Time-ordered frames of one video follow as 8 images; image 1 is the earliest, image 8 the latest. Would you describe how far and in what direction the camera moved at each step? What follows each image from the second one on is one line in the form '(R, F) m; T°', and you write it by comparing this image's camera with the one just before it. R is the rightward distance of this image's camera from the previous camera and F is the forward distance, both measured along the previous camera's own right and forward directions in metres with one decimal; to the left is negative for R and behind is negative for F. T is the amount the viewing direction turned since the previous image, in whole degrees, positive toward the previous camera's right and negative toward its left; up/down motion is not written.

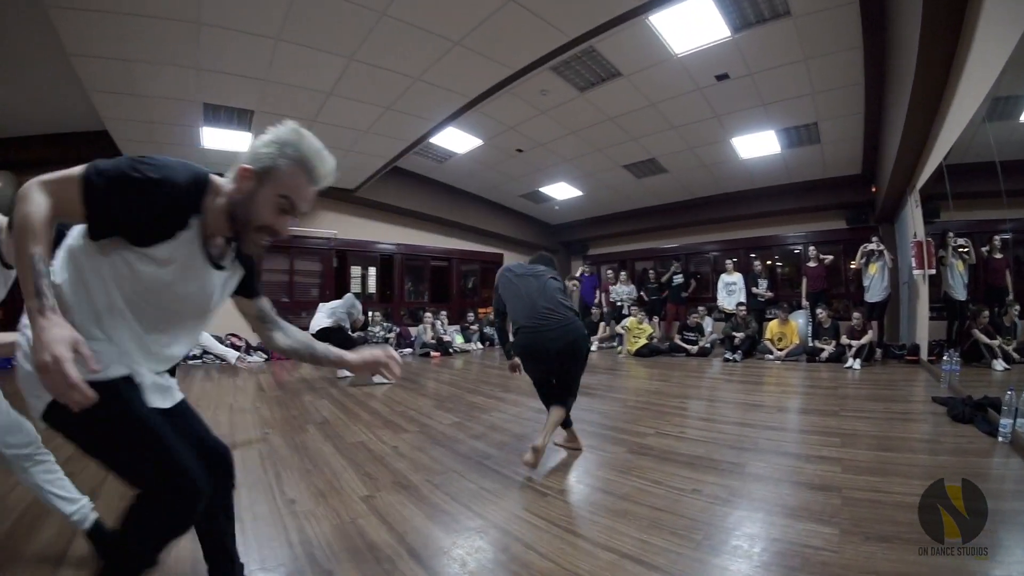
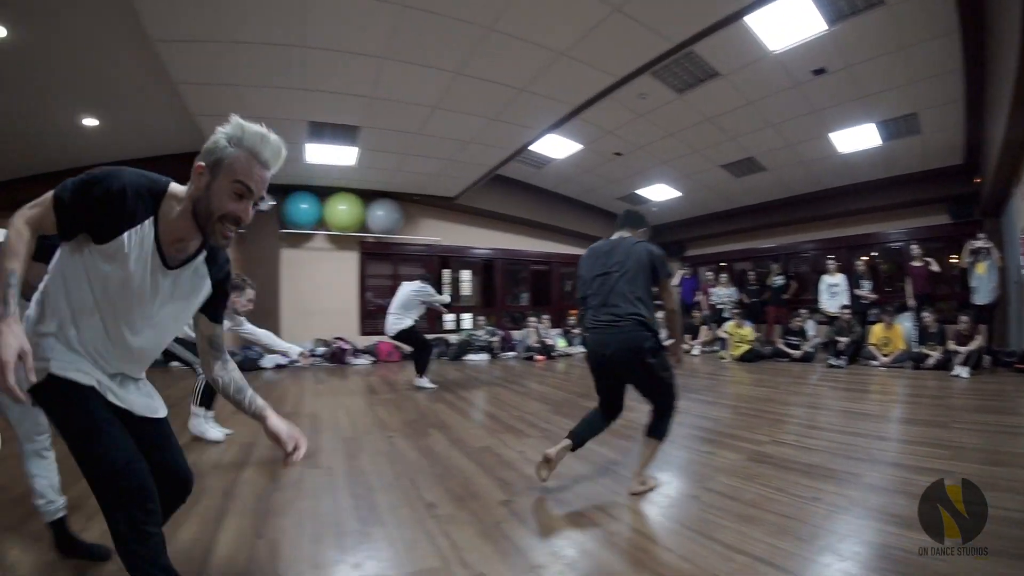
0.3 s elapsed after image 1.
(-0.6, +0.1) m; -4°
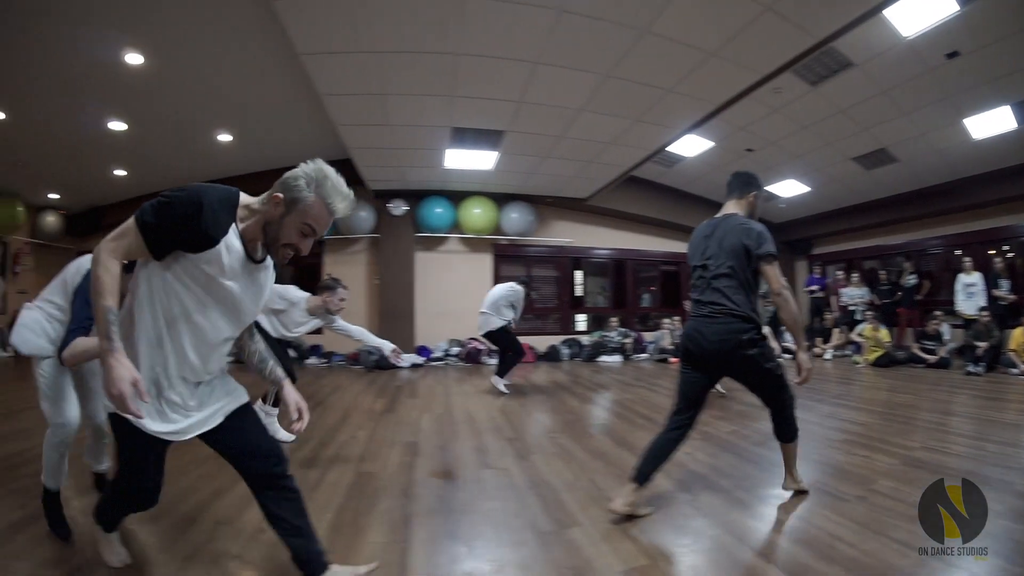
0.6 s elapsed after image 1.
(-0.8, 0.0) m; -4°
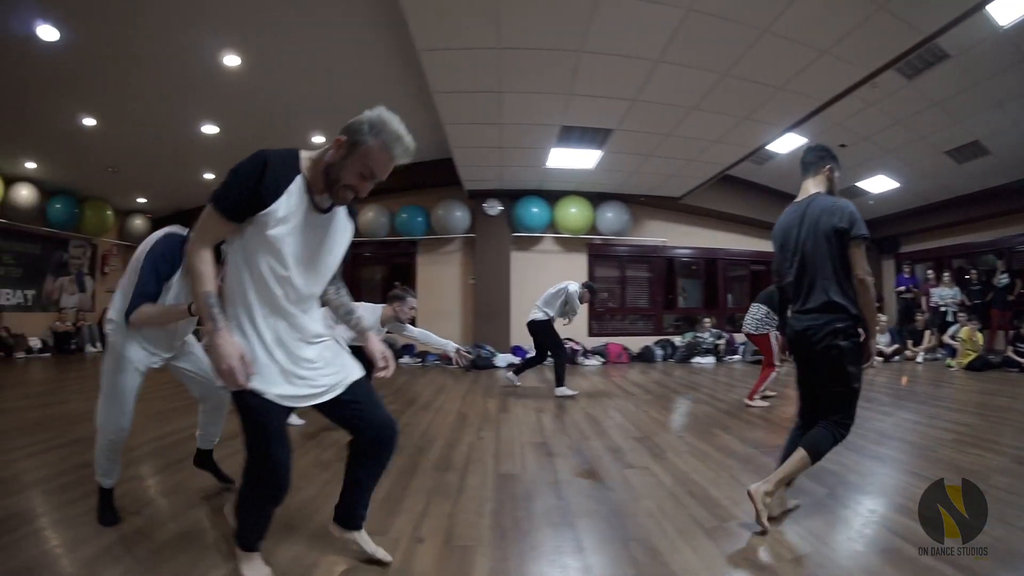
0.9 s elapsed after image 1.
(-0.7, 0.0) m; -1°
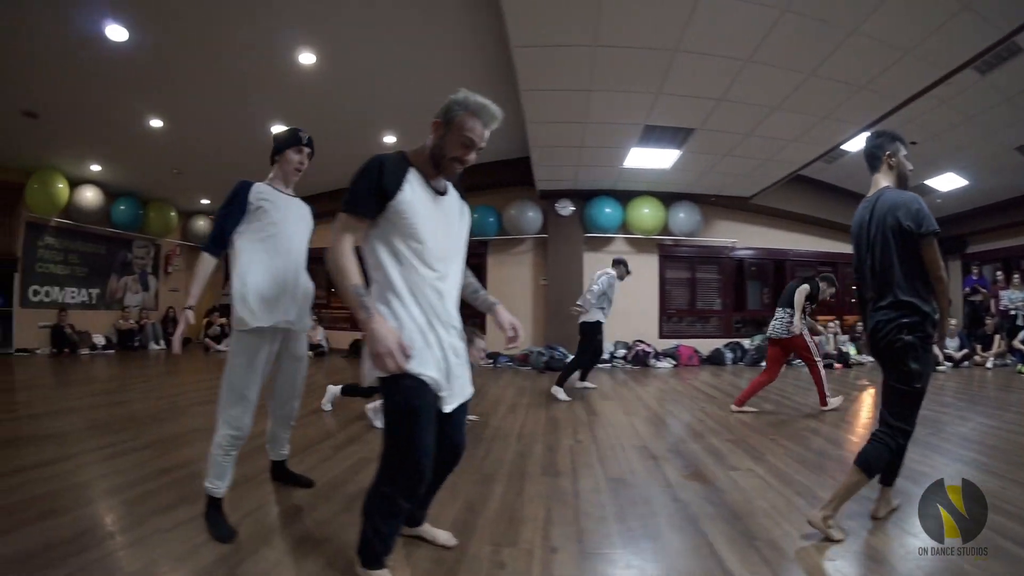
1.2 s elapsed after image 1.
(-0.5, 0.0) m; -1°
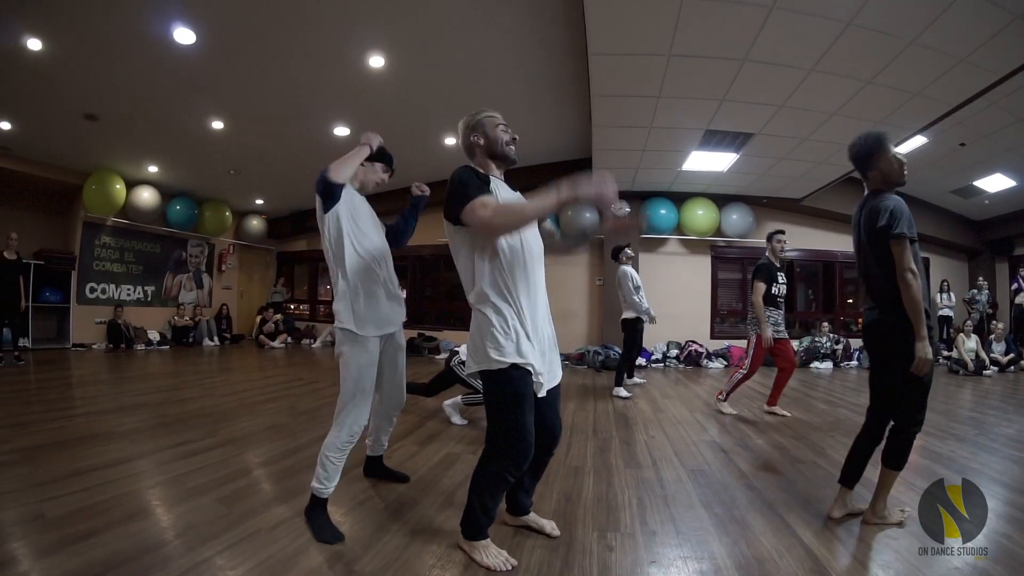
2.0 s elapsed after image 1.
(-0.4, -0.1) m; -1°
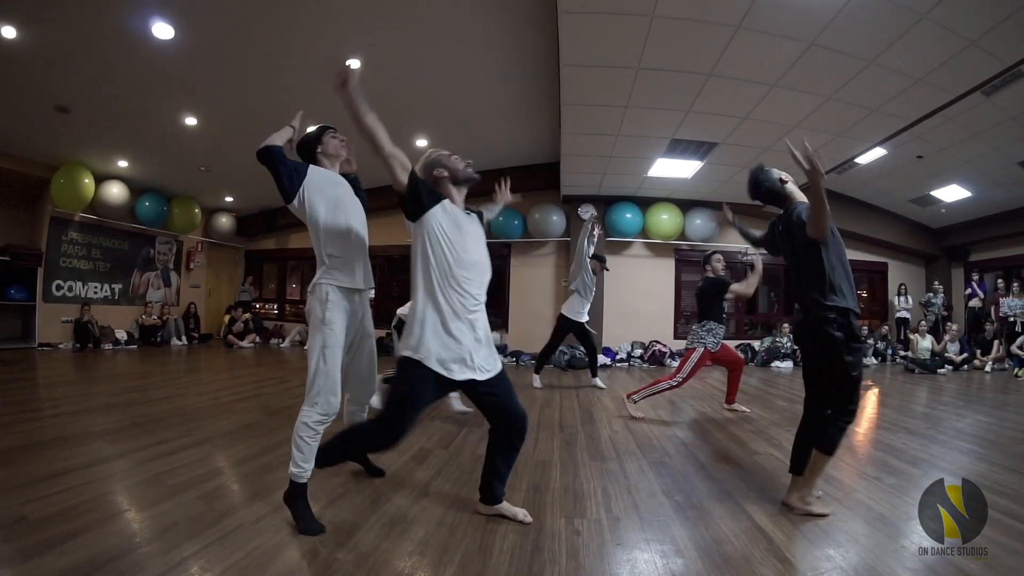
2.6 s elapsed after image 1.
(+0.2, 0.0) m; +1°
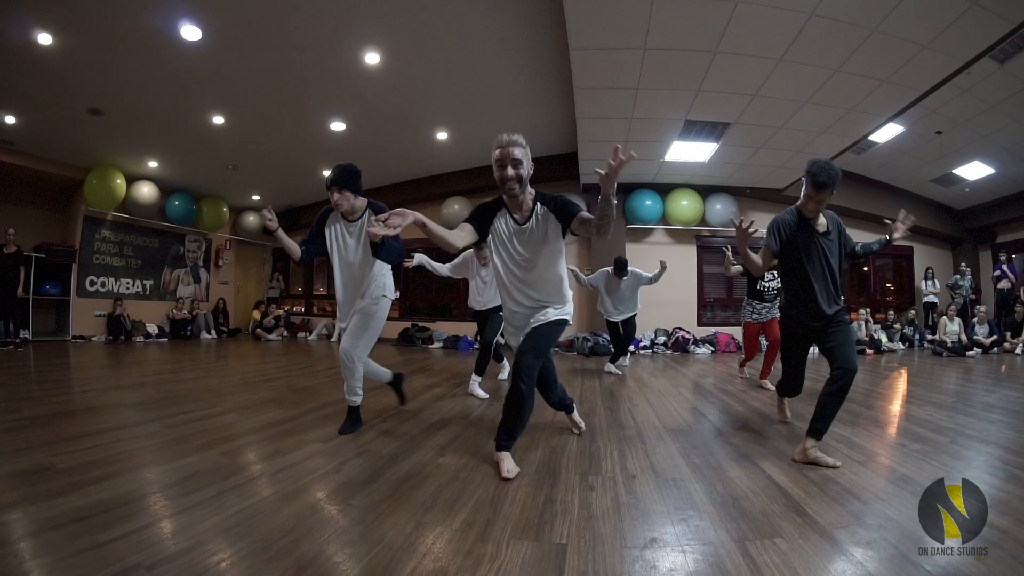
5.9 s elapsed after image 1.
(-0.1, 0.0) m; -1°
